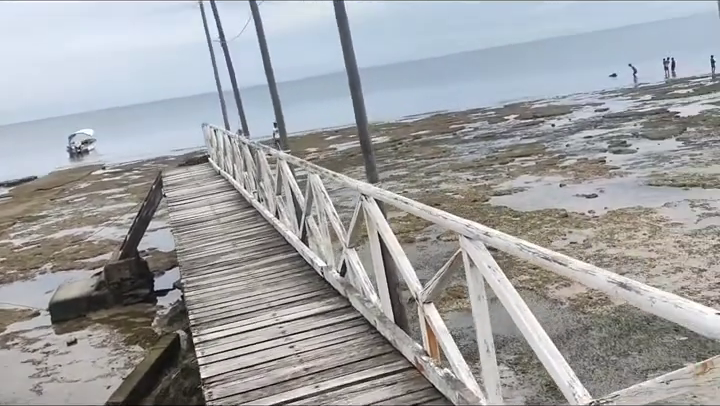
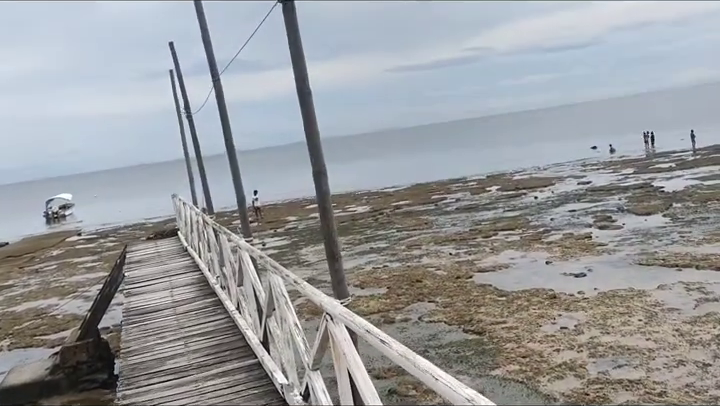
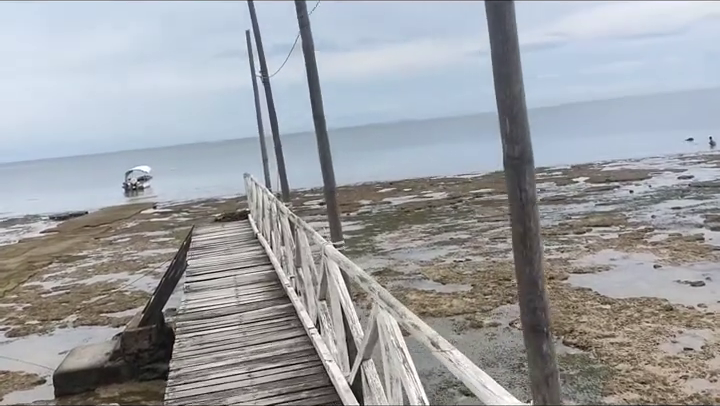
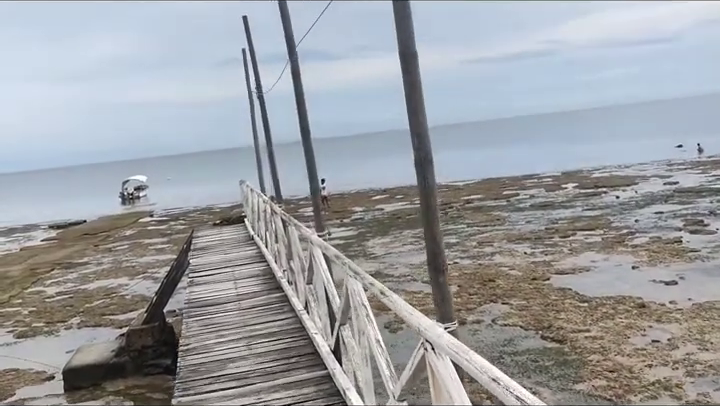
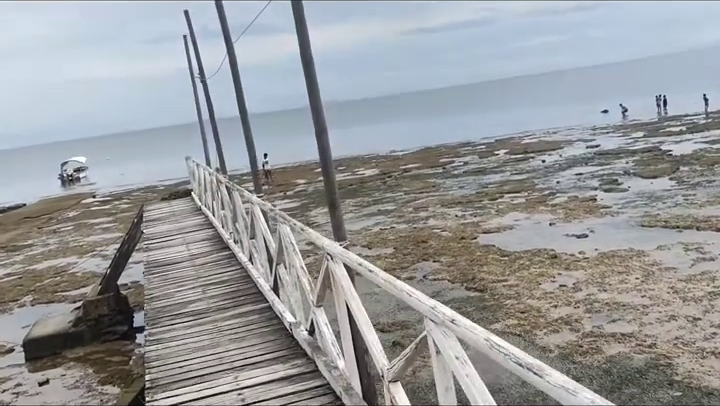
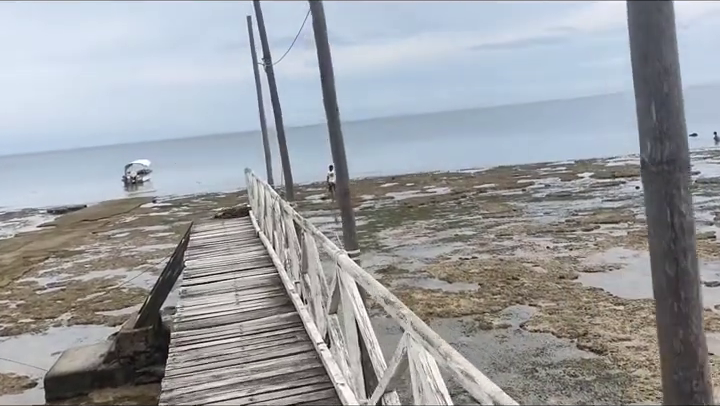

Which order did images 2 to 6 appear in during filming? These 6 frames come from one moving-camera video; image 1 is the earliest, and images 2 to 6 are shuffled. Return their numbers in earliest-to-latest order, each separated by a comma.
5, 2, 4, 3, 6
